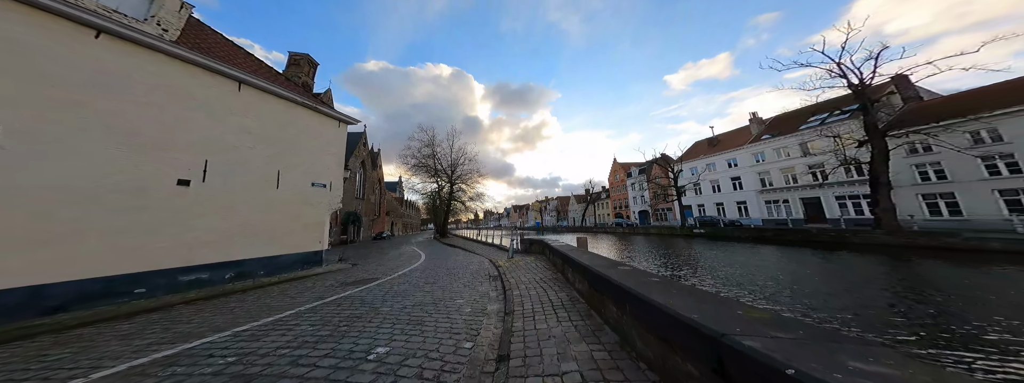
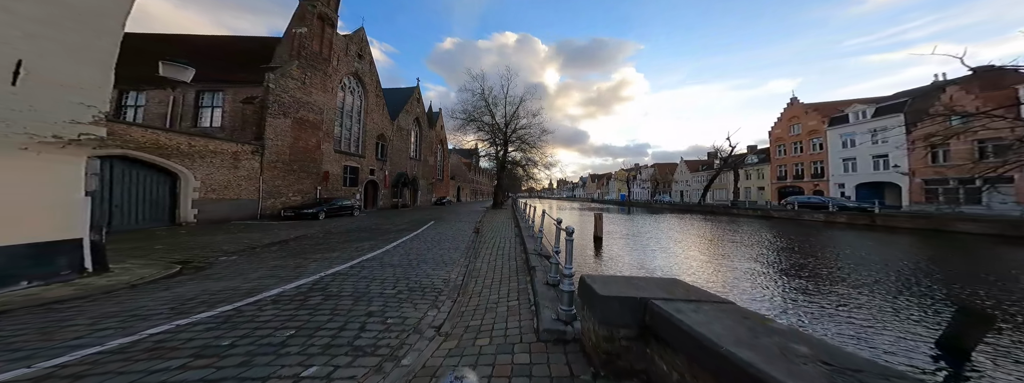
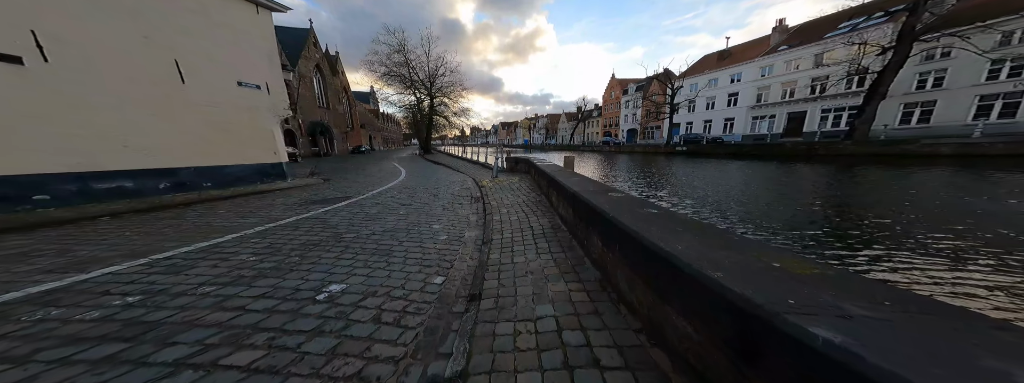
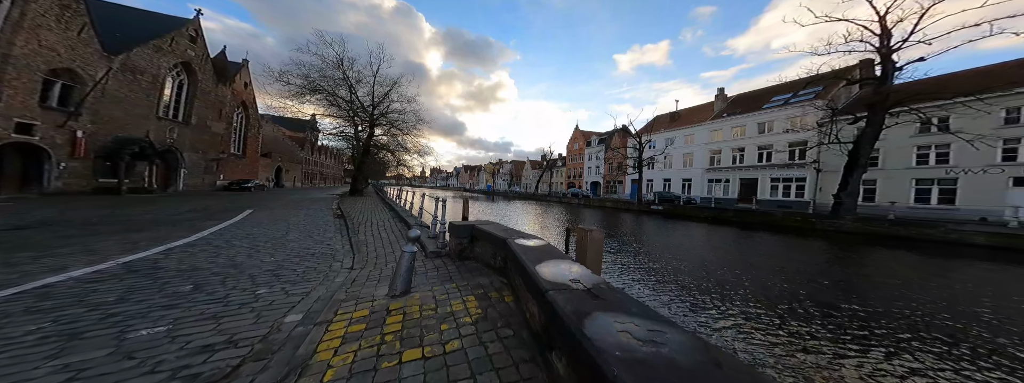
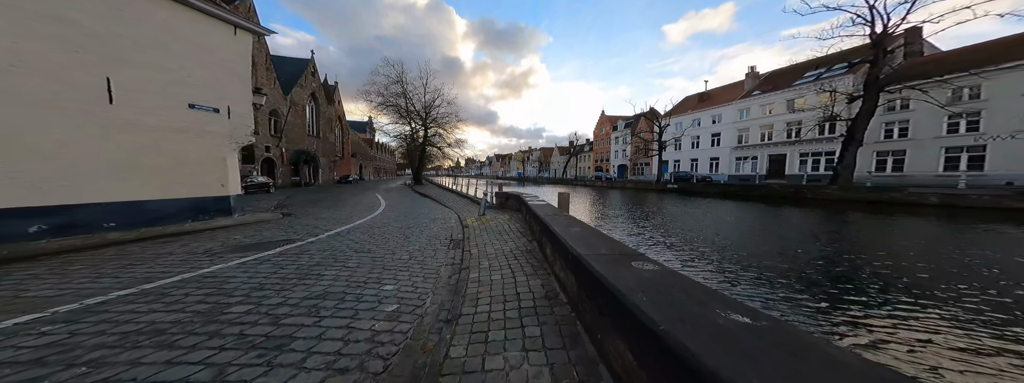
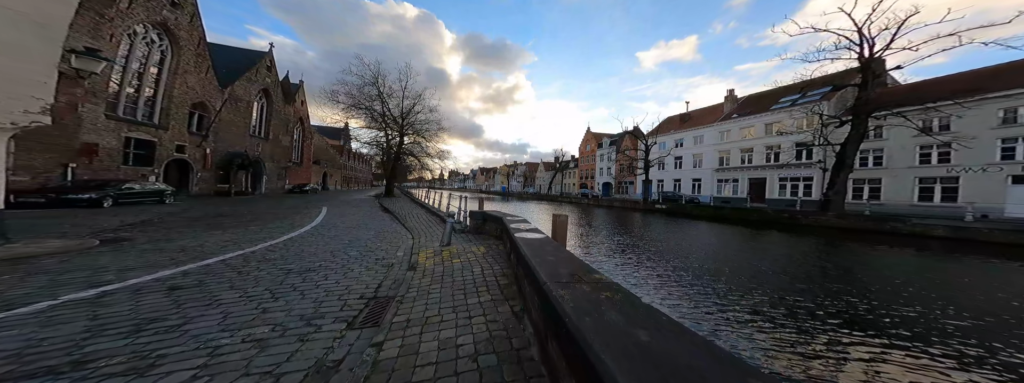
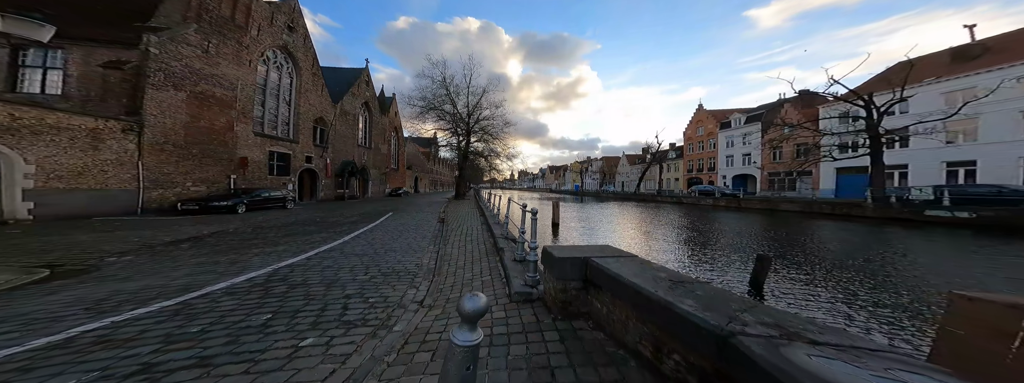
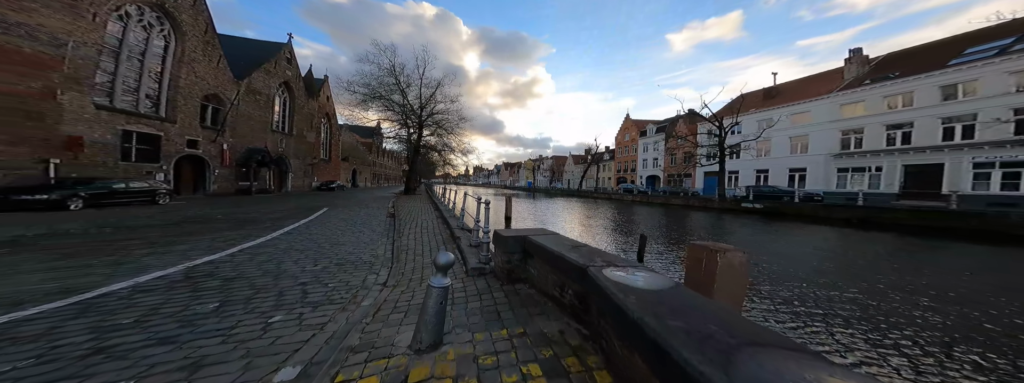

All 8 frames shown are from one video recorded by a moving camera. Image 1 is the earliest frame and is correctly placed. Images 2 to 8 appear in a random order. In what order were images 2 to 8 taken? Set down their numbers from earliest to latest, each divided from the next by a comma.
3, 5, 6, 4, 8, 7, 2
